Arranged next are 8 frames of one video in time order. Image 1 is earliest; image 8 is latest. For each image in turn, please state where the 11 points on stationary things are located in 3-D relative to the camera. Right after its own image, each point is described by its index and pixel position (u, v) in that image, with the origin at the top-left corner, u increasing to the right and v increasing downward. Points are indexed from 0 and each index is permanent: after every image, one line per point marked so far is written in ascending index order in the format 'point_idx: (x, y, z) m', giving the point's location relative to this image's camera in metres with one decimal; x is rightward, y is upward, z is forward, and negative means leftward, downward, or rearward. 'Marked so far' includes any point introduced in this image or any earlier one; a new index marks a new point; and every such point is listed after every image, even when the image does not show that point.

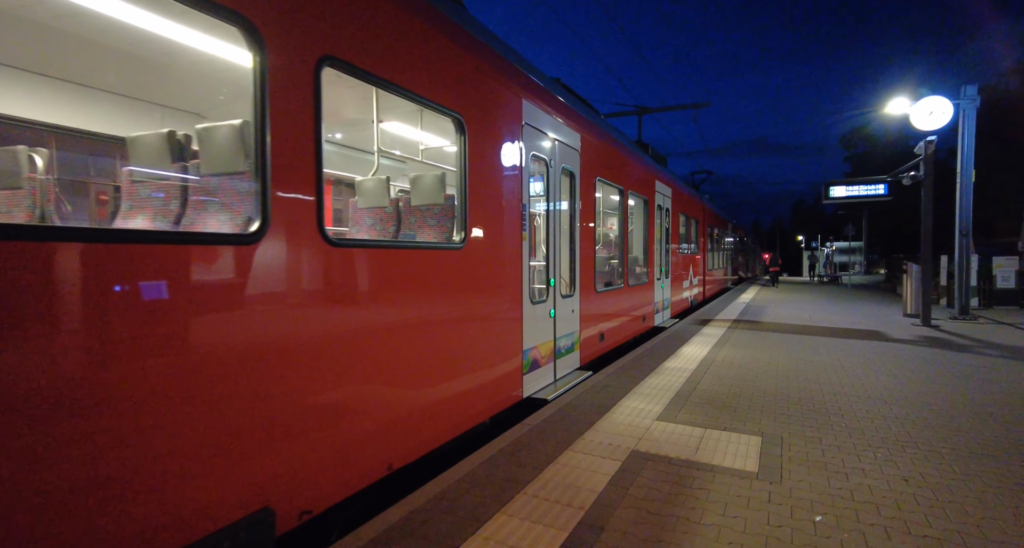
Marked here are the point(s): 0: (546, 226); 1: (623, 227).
0: (+0.4, +0.5, +5.1) m
1: (+1.7, +0.7, +7.9) m
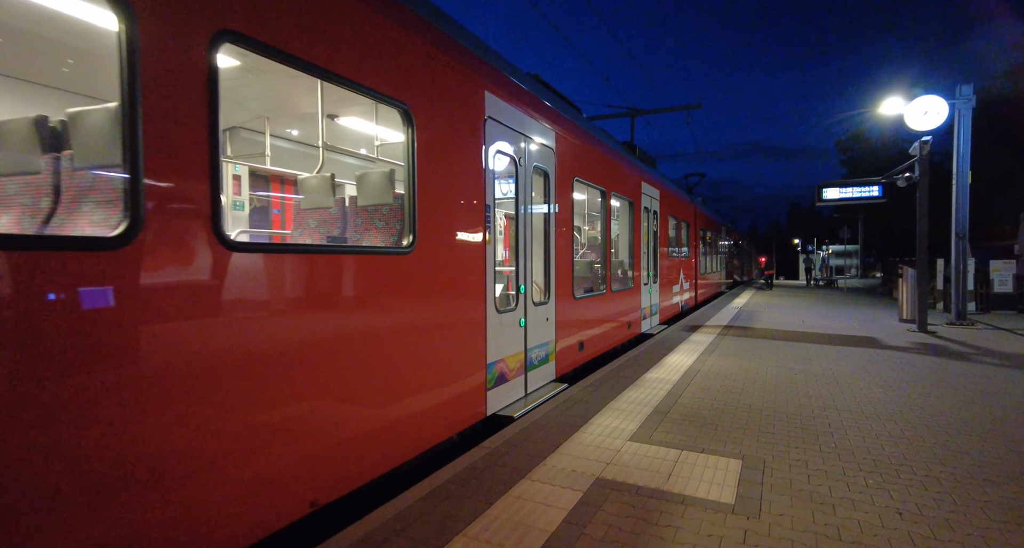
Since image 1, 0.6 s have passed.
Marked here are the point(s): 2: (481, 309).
0: (+0.1, +0.4, +4.8) m
1: (+1.4, +0.7, +7.5) m
2: (-0.2, -0.3, +4.1) m
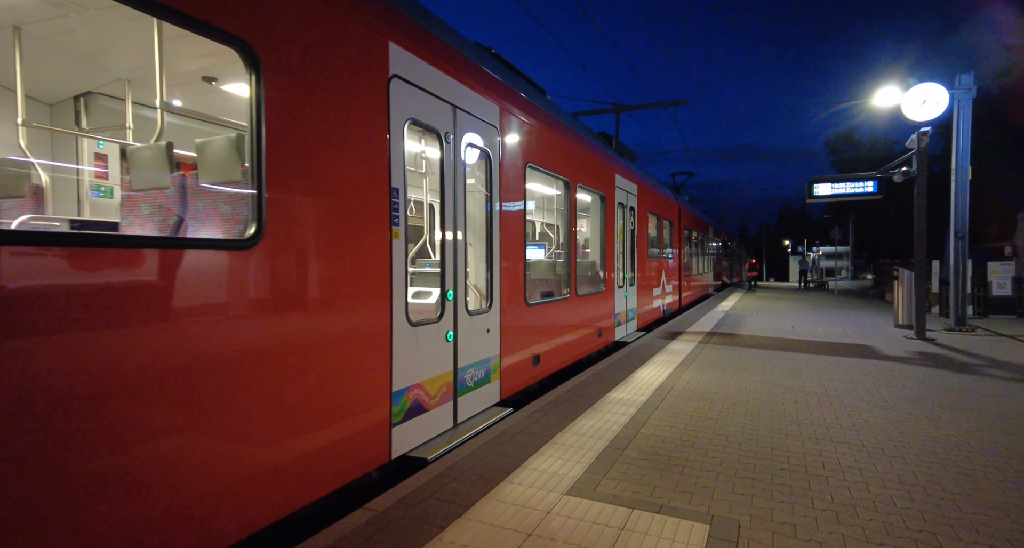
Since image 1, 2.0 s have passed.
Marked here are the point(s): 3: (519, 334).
0: (-0.5, +0.4, +3.9) m
1: (+0.8, +0.6, +6.7) m
2: (-0.8, -0.3, +3.2) m
3: (+0.1, -0.6, +5.0) m
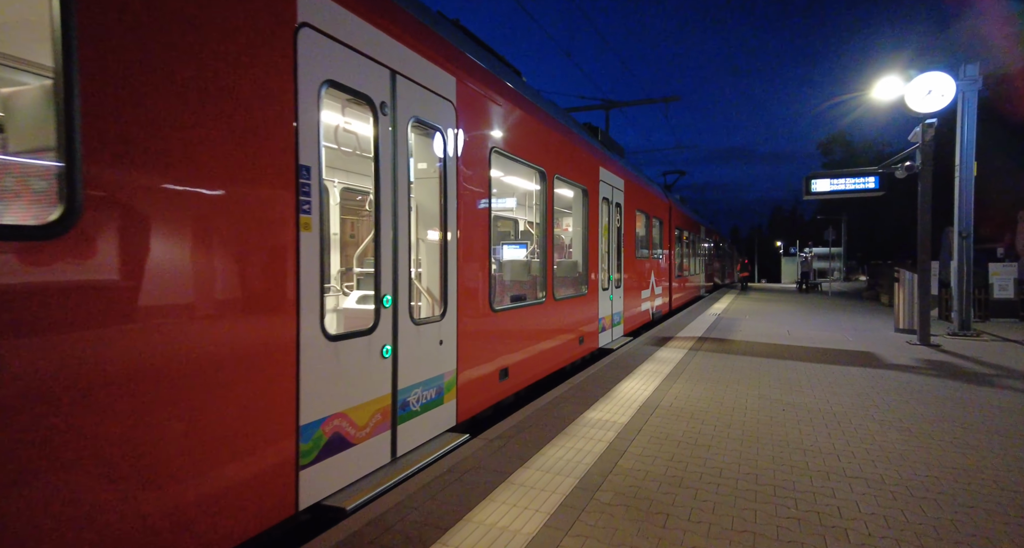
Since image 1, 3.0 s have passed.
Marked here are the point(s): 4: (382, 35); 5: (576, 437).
0: (-0.8, +0.4, +3.2) m
1: (+0.4, +0.6, +6.0) m
2: (-1.1, -0.3, +2.5) m
3: (-0.3, -0.6, +4.3) m
4: (-0.9, +1.5, +3.2) m
5: (+0.5, -1.2, +3.8) m
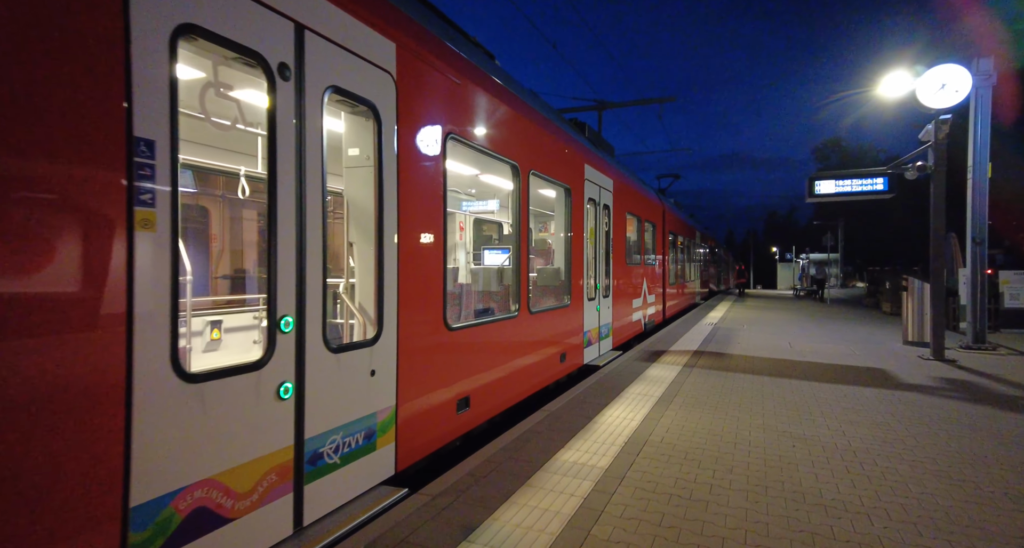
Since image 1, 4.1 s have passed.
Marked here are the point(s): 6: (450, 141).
0: (-1.1, +0.3, +2.5) m
1: (+0.1, +0.5, +5.3) m
2: (-1.4, -0.4, +1.8) m
3: (-0.6, -0.7, +3.6) m
4: (-1.1, +1.4, +2.5) m
5: (+0.2, -1.3, +3.0) m
6: (-0.5, +1.1, +3.9) m
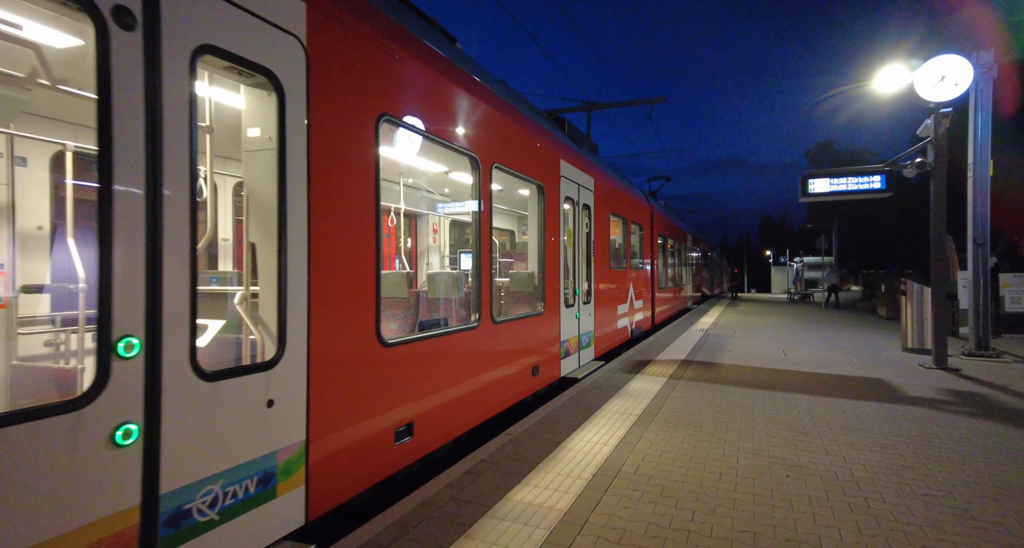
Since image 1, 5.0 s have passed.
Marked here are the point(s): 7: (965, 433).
0: (-1.4, +0.3, +1.9) m
1: (-0.2, +0.5, +4.8) m
2: (-1.7, -0.4, +1.3) m
3: (-0.9, -0.8, +3.0) m
4: (-1.5, +1.4, +1.9) m
5: (-0.1, -1.4, +2.5) m
6: (-0.9, +1.0, +3.4) m
7: (+4.0, -1.4, +4.4) m
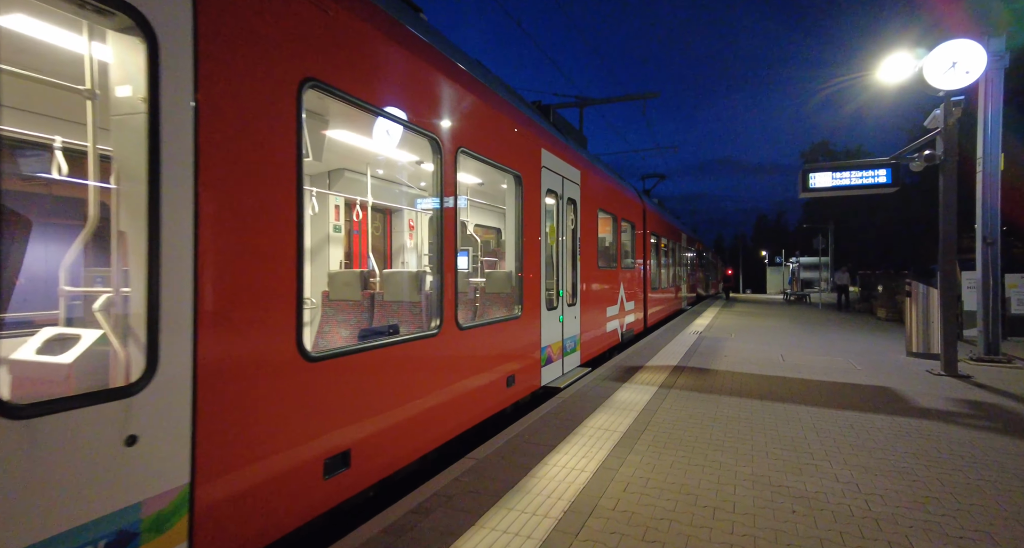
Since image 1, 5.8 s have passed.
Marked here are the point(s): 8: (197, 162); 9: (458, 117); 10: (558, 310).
0: (-1.7, +0.3, +1.4) m
1: (-0.5, +0.5, +4.3) m
2: (-1.9, -0.4, +0.7) m
3: (-1.2, -0.7, +2.5) m
4: (-1.7, +1.4, +1.4) m
5: (-0.4, -1.3, +1.9) m
6: (-1.1, +1.0, +2.8) m
7: (+3.8, -1.4, +3.9) m
8: (-1.4, +0.5, +2.2) m
9: (-0.5, +1.4, +4.5) m
10: (+0.6, -0.5, +6.3) m
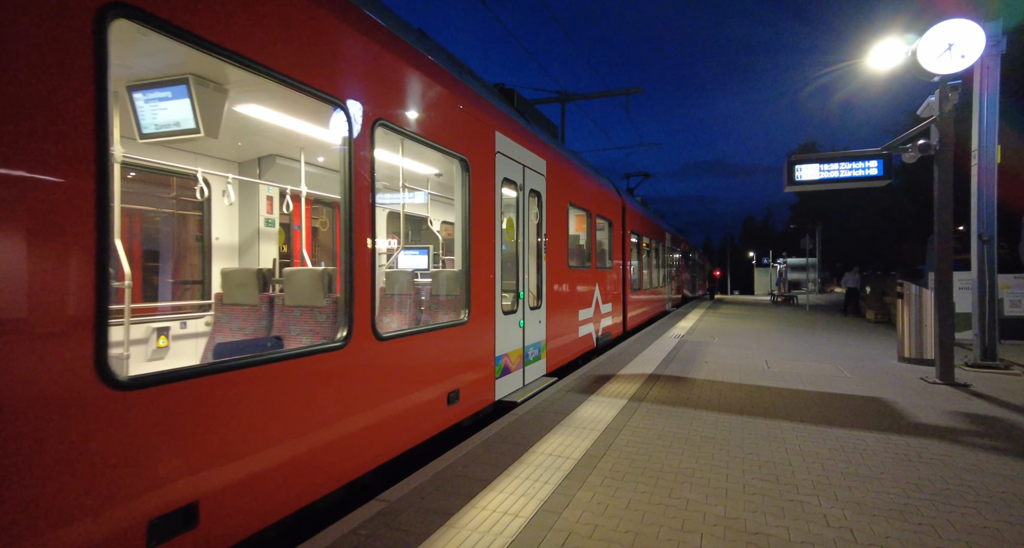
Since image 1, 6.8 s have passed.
0: (-2.1, +0.3, +0.7) m
1: (-1.0, +0.5, +3.6) m
2: (-2.4, -0.4, 0.0) m
3: (-1.6, -0.7, +1.8) m
4: (-2.1, +1.4, +0.7) m
5: (-0.8, -1.3, +1.3) m
6: (-1.6, +1.1, +2.1) m
7: (+3.3, -1.4, +3.3) m
8: (-1.8, +0.5, +1.5) m
9: (-0.9, +1.4, +3.9) m
10: (+0.1, -0.5, +5.7) m
